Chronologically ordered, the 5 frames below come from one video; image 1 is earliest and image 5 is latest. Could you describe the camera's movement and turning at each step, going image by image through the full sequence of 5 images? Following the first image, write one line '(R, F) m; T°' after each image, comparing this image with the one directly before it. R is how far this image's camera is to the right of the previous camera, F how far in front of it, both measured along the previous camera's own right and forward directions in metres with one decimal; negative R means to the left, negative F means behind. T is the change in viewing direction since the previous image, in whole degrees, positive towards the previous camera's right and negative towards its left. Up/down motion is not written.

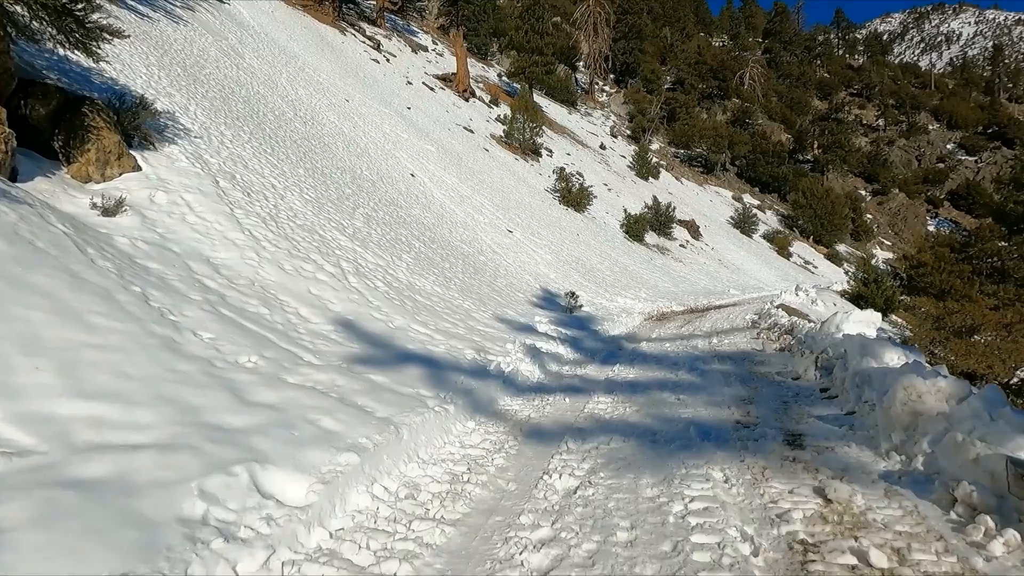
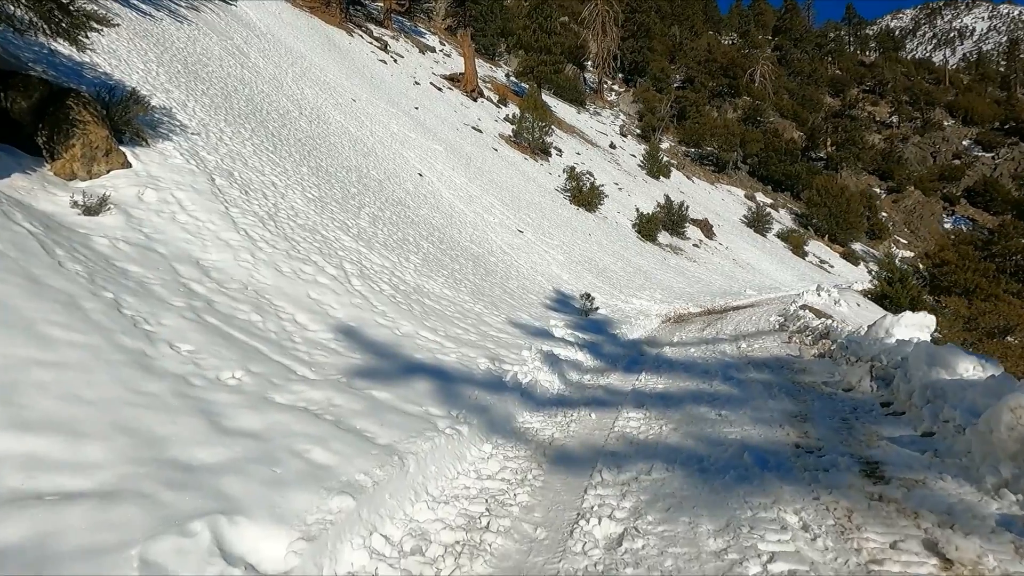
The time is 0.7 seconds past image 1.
(-0.1, +0.6) m; -1°
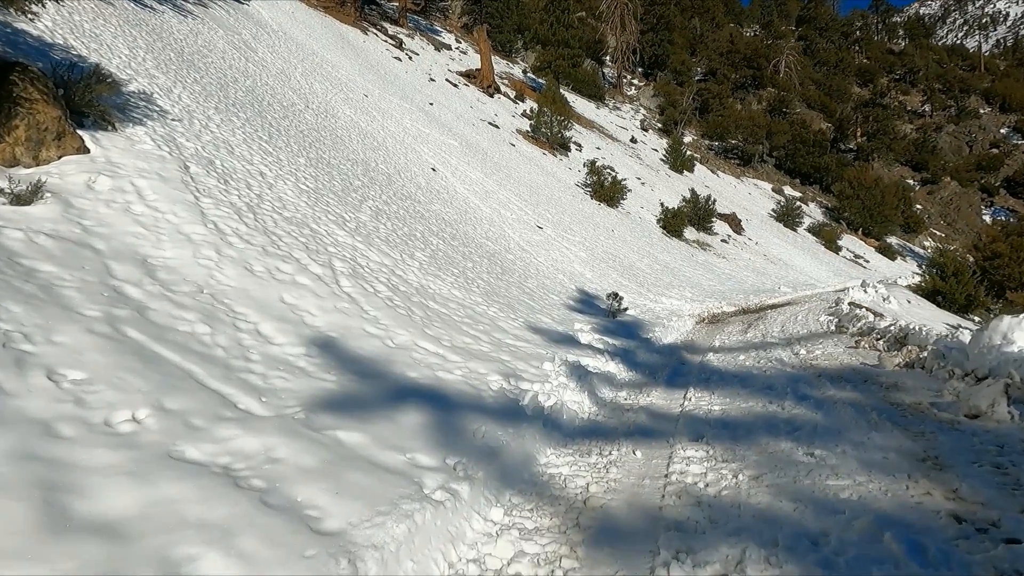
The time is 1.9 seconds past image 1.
(0.0, +1.2) m; -2°
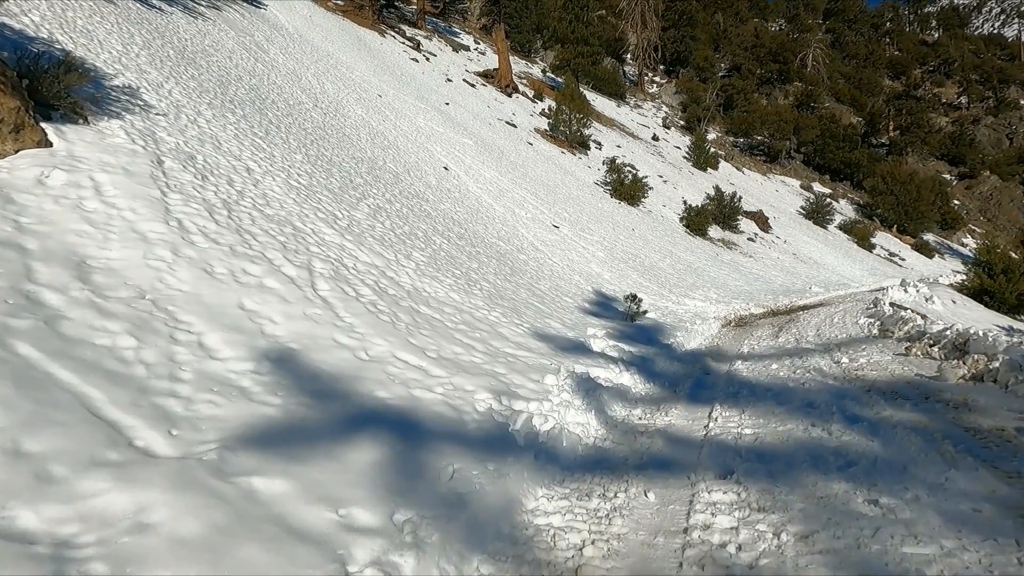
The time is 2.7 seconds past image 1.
(+0.2, +0.7) m; -2°
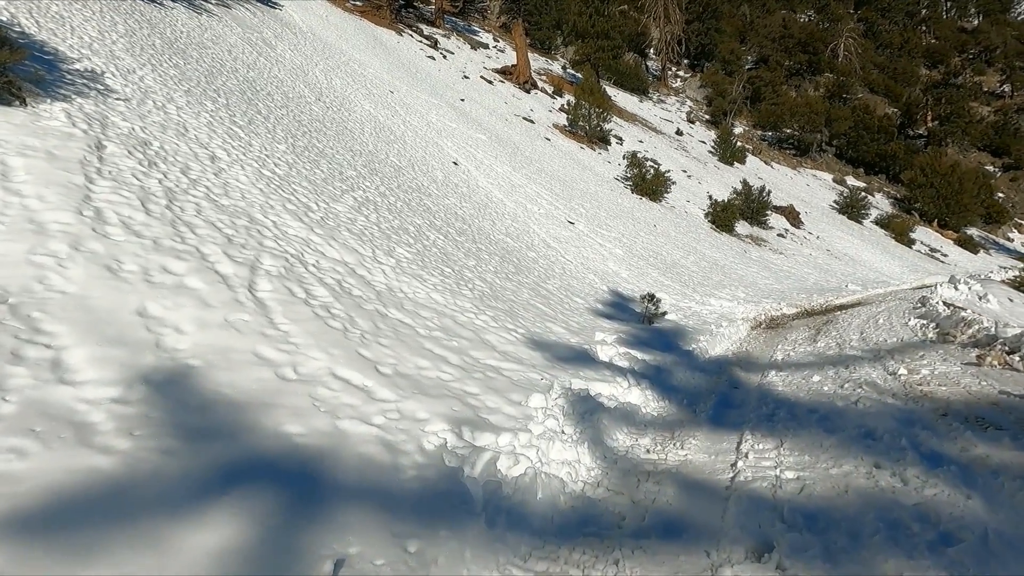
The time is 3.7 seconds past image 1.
(+0.4, +1.0) m; -3°
